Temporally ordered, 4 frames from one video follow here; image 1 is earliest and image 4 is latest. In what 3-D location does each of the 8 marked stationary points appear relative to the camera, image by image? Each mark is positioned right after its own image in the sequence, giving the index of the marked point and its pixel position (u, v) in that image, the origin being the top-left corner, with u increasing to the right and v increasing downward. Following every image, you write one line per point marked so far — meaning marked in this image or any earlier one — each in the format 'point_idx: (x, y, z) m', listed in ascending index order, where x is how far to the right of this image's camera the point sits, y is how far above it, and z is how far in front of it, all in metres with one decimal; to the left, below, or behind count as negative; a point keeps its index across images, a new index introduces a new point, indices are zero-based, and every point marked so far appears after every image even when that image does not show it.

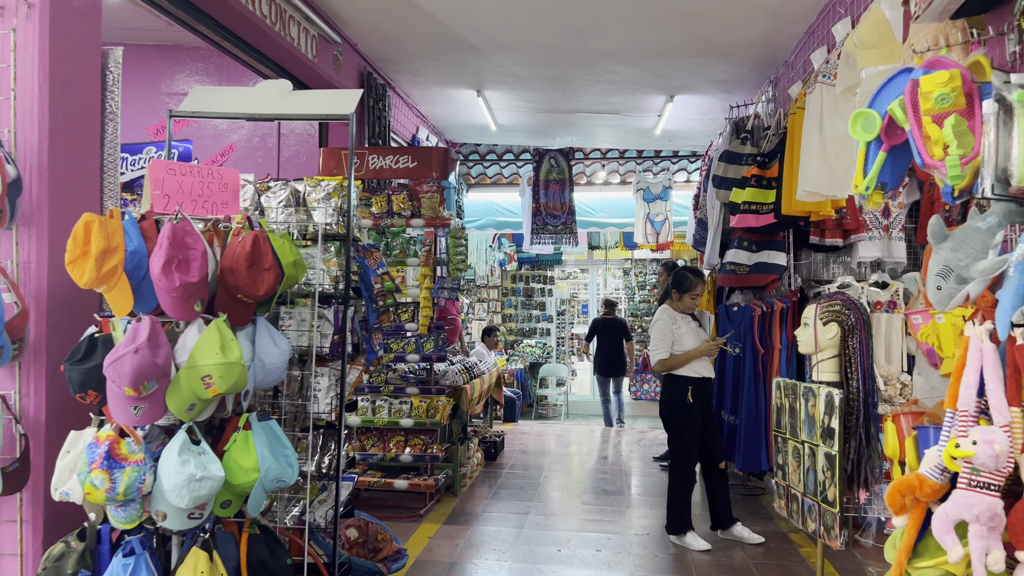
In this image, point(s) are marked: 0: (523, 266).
0: (+0.1, +0.3, +9.5) m
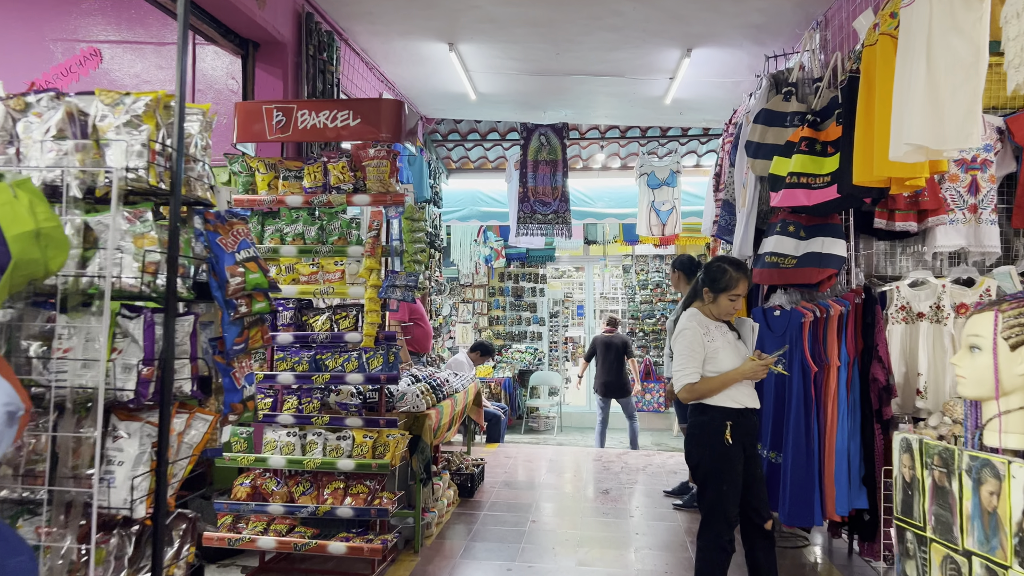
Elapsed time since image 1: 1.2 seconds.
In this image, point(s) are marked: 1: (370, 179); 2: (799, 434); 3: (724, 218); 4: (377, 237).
0: (0.0, +0.3, +8.6) m
1: (-0.5, +0.4, +2.9) m
2: (+1.1, -0.5, +2.9) m
3: (+1.0, +0.3, +3.8) m
4: (-0.5, +0.2, +2.8) m
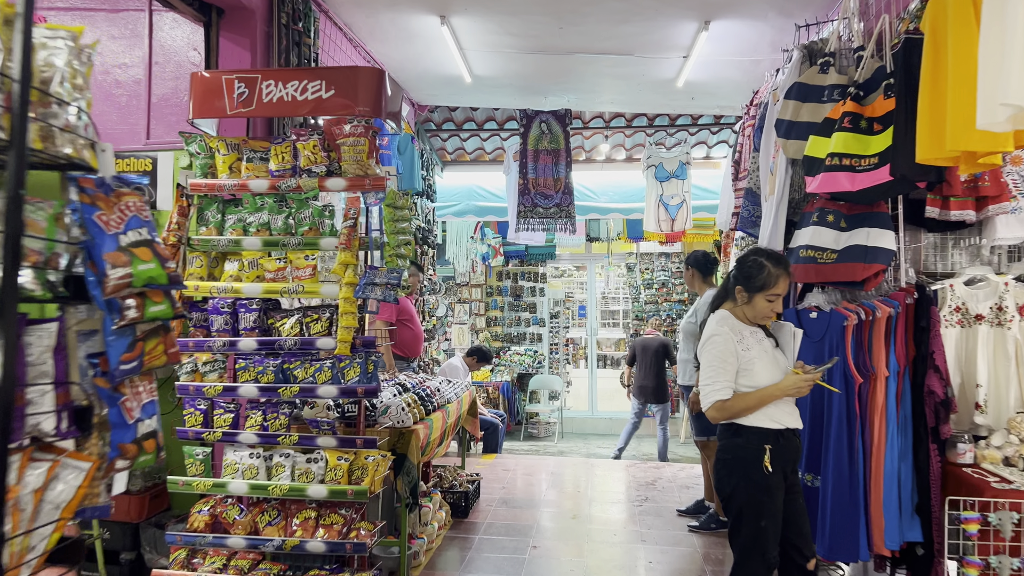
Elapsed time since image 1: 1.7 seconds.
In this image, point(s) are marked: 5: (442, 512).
0: (0.0, +0.3, +8.2) m
1: (-0.5, +0.4, +2.5) m
2: (+1.1, -0.5, +2.5) m
3: (+1.0, +0.3, +3.4) m
4: (-0.5, +0.2, +2.5) m
5: (-0.3, -1.0, +3.5) m
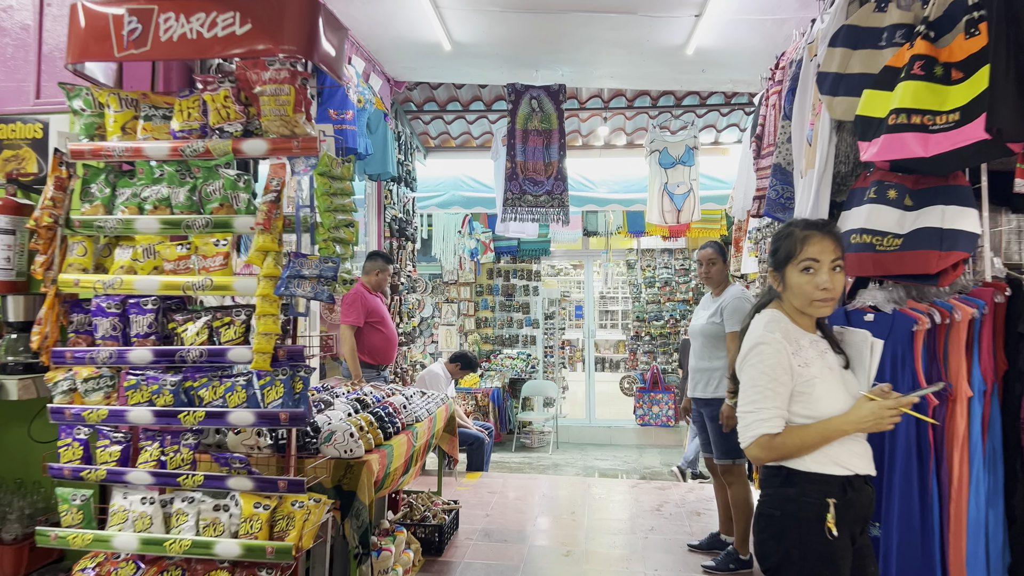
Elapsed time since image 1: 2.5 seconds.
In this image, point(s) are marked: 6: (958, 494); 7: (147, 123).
0: (-0.1, +0.3, +7.7) m
1: (-0.6, +0.4, +1.9) m
2: (+1.0, -0.5, +1.9) m
3: (+1.0, +0.4, +2.8) m
4: (-0.6, +0.2, +1.9) m
5: (-0.4, -1.0, +2.9) m
6: (+1.1, -0.5, +1.9) m
7: (-1.0, +0.4, +2.0) m
